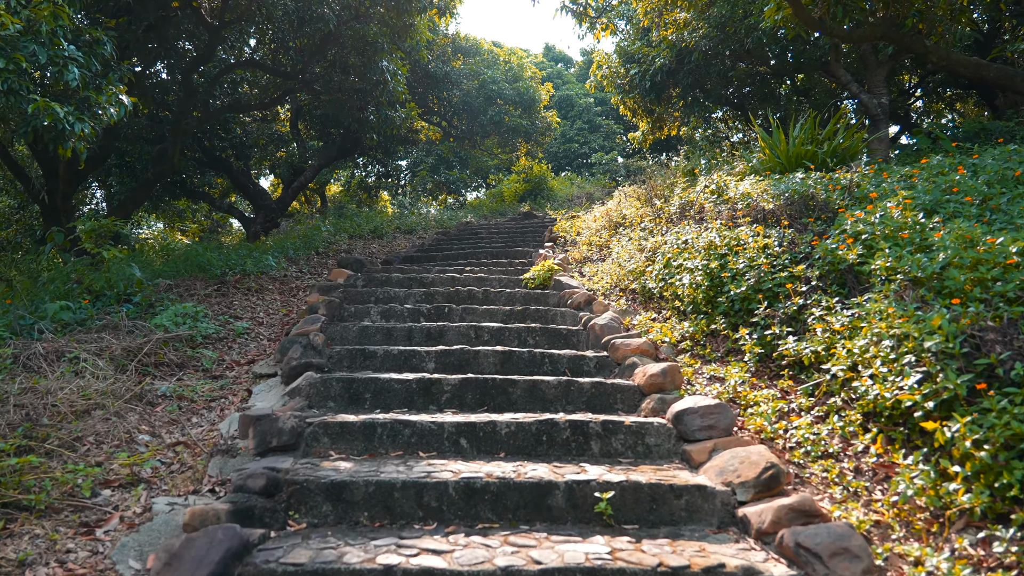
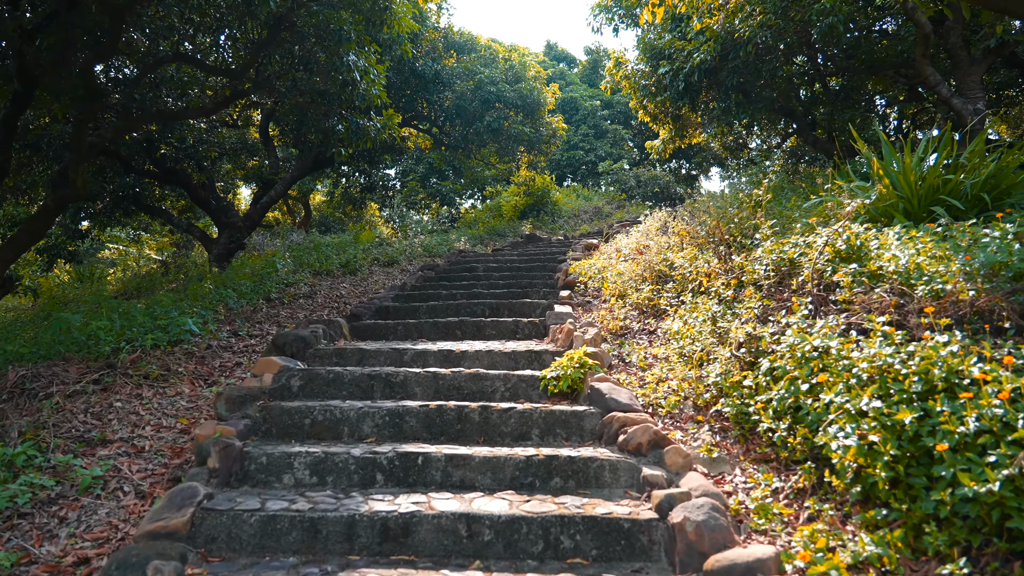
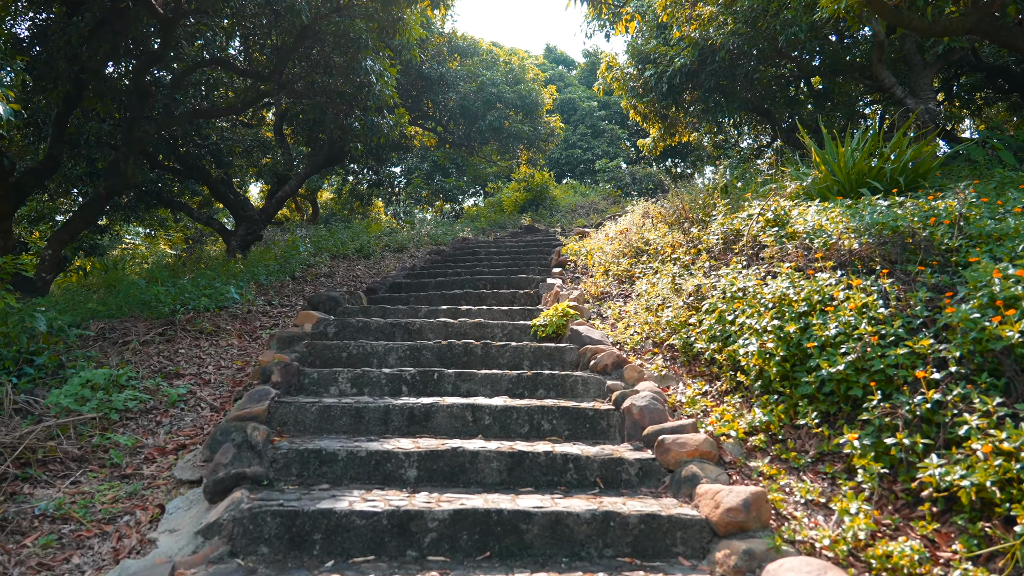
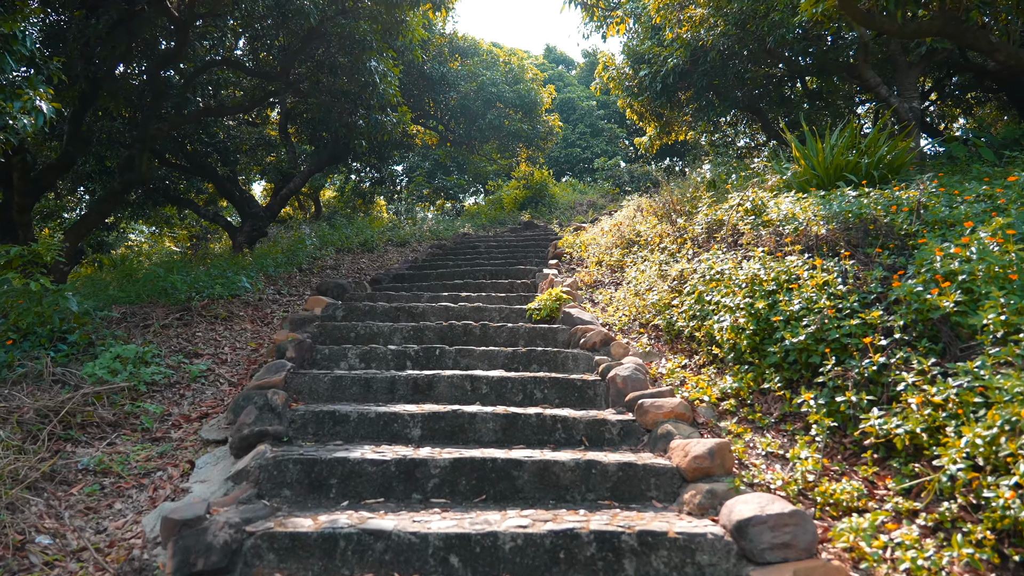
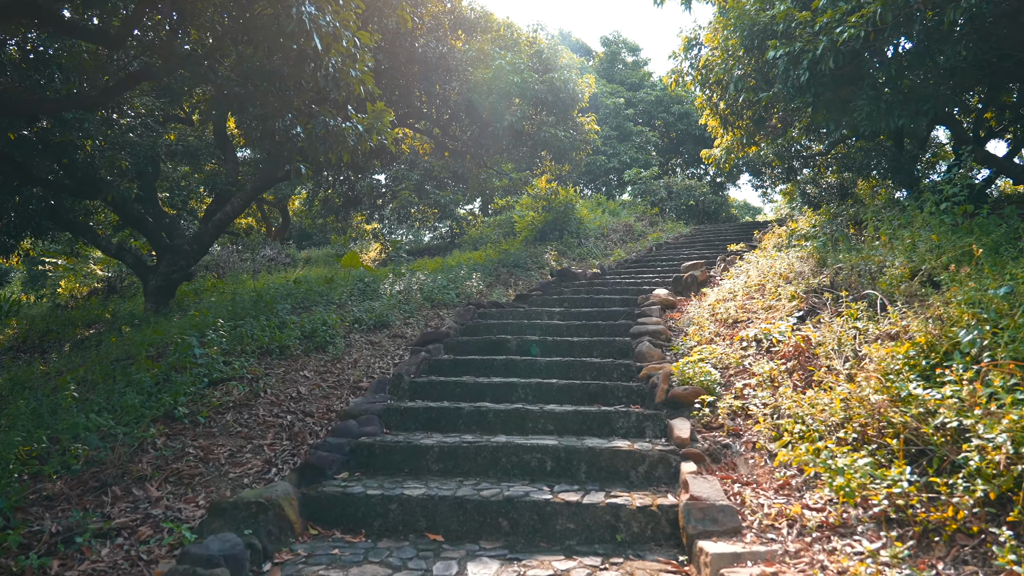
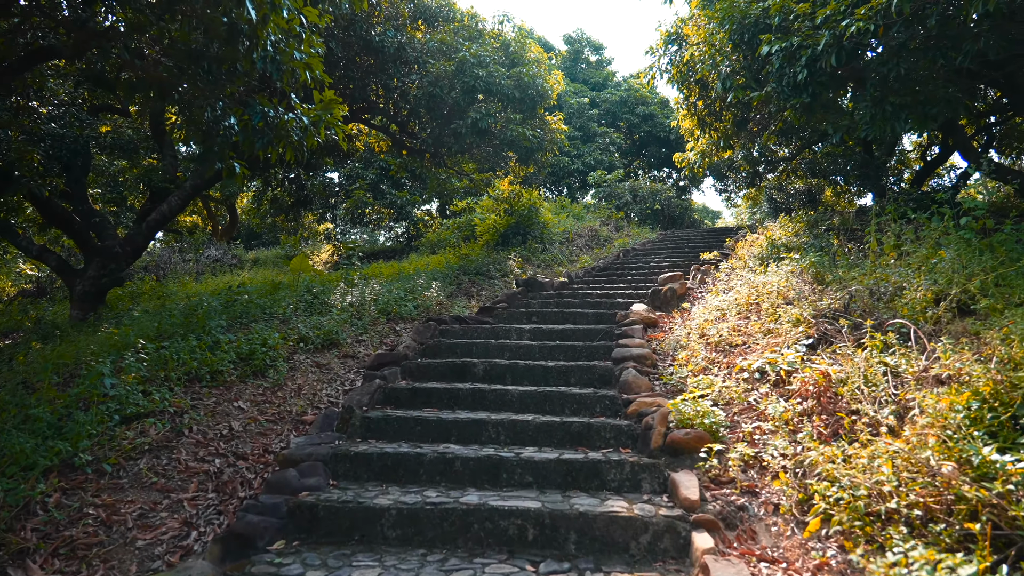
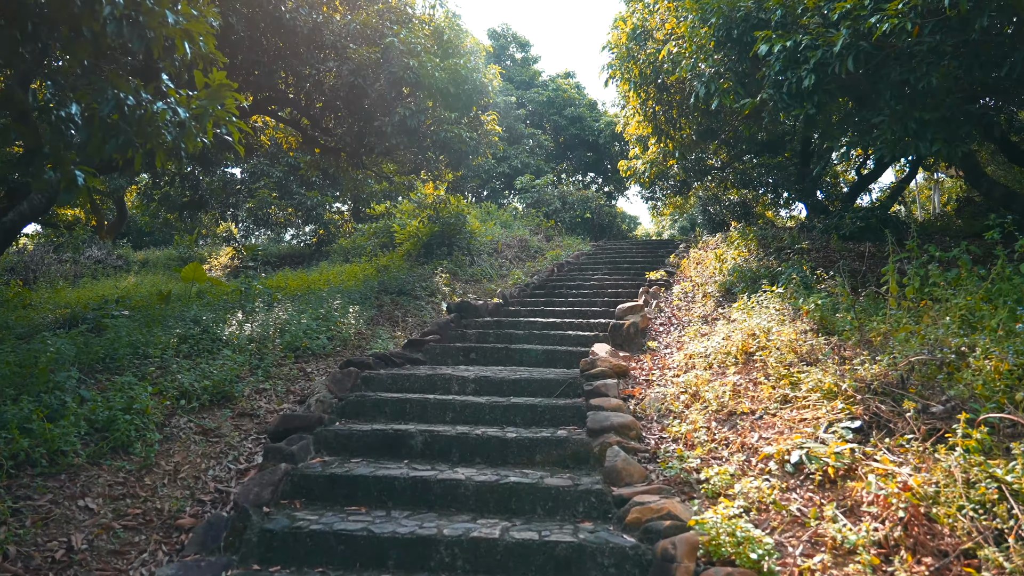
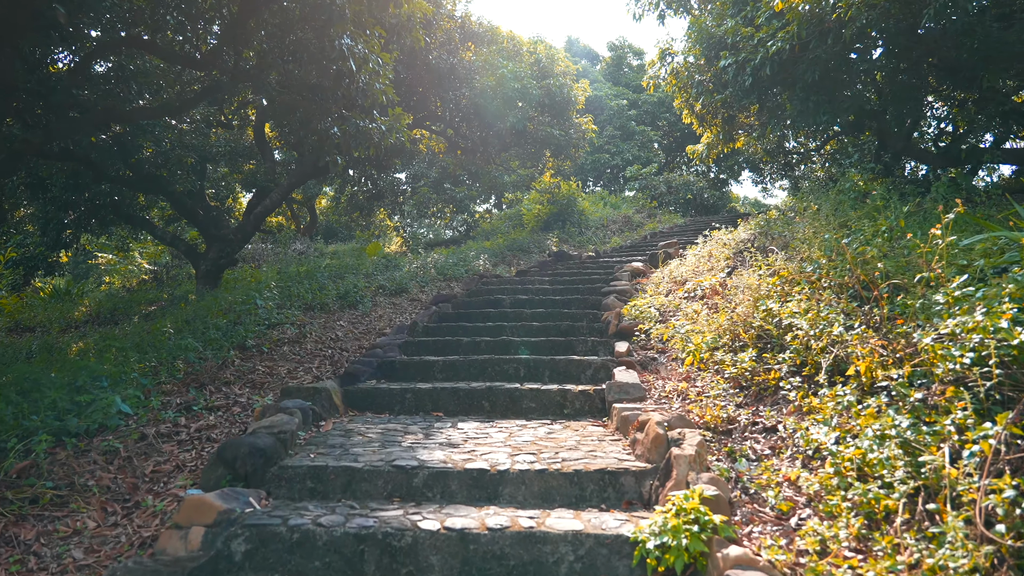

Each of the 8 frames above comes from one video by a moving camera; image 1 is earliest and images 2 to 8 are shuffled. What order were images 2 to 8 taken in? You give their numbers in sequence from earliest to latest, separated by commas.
4, 3, 2, 8, 5, 6, 7
